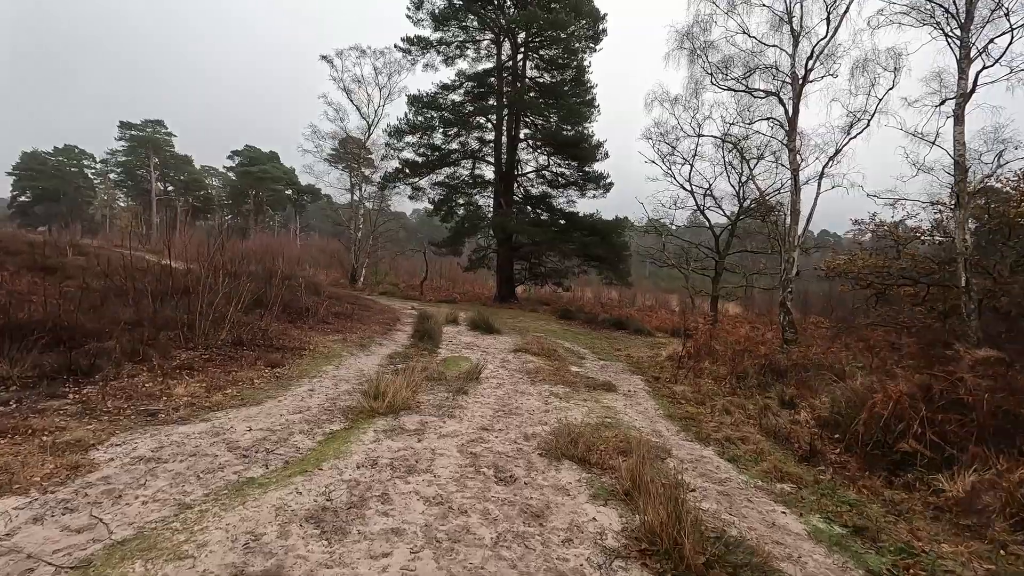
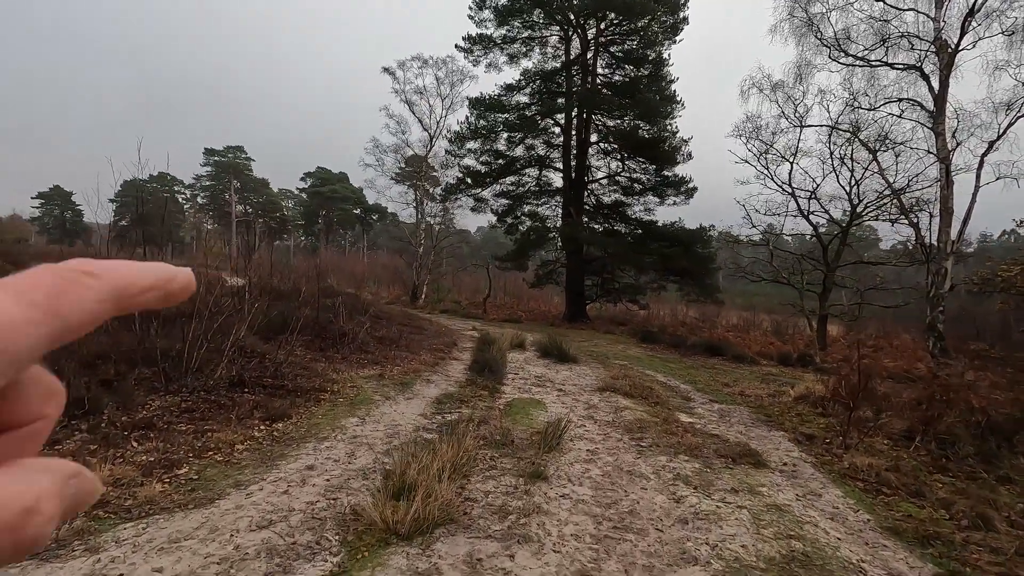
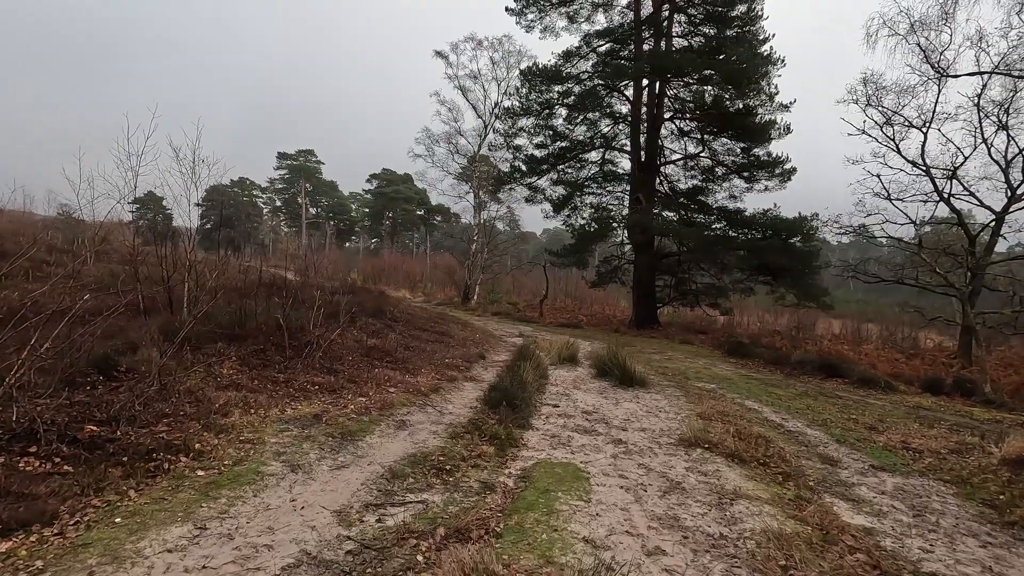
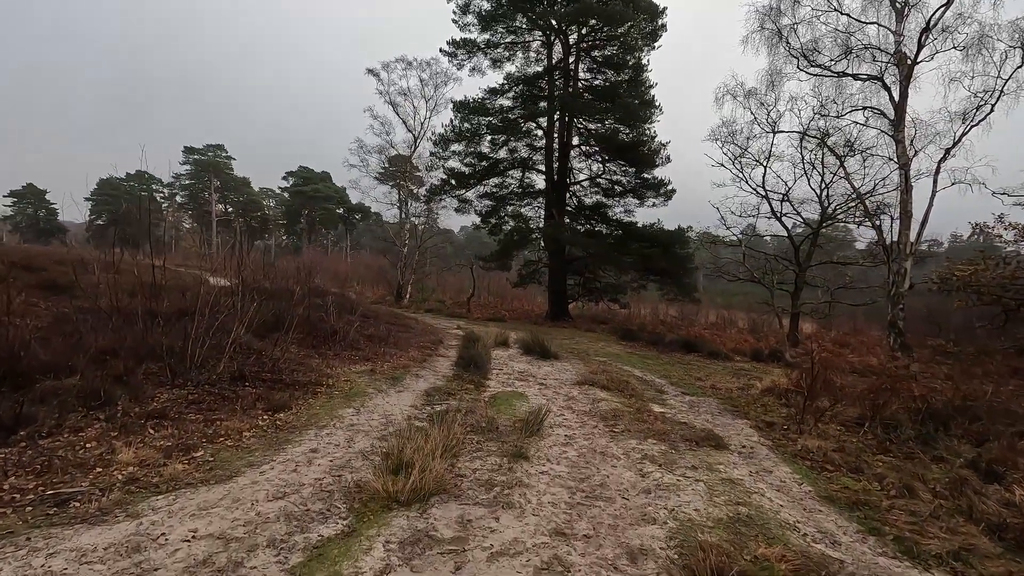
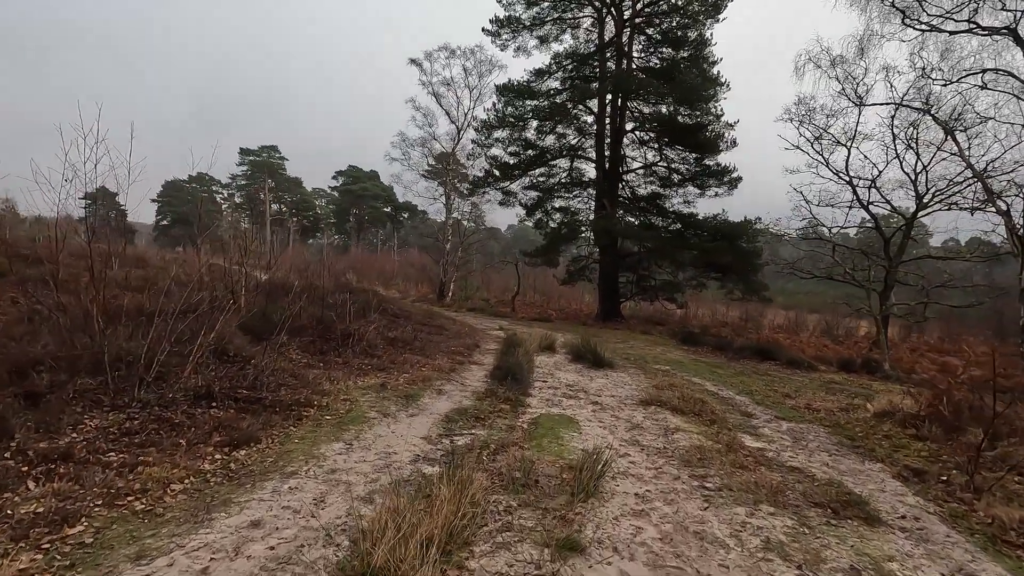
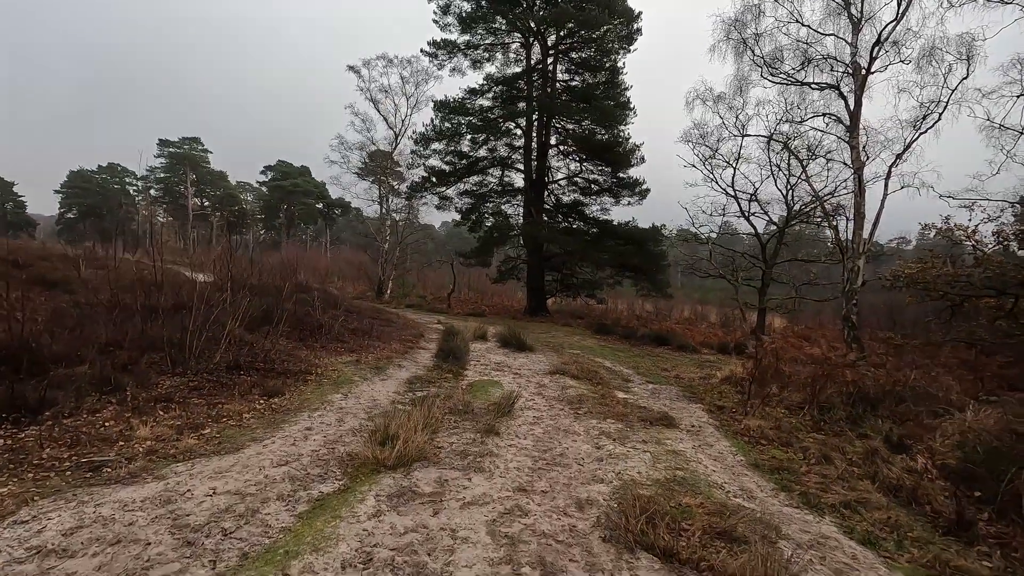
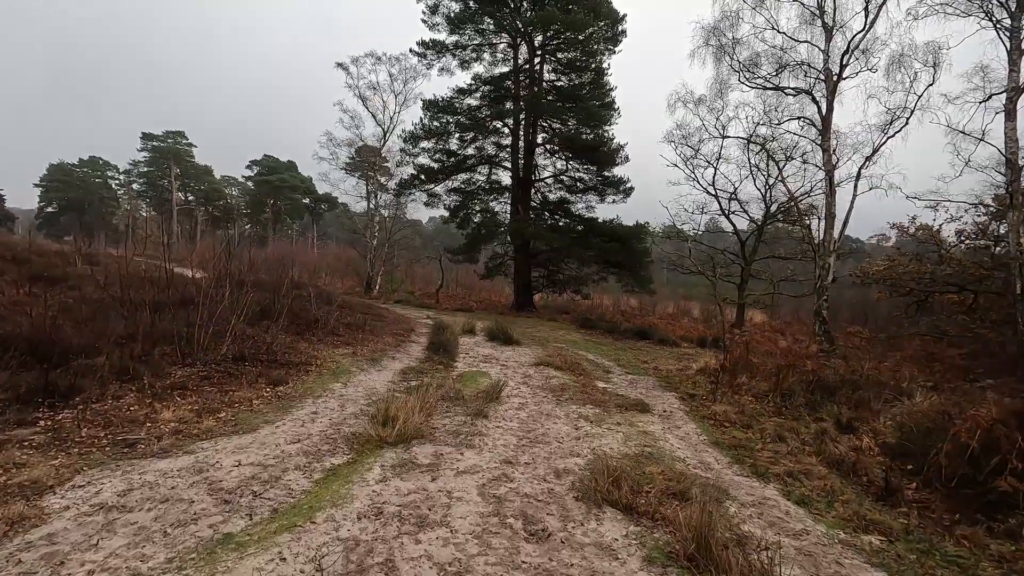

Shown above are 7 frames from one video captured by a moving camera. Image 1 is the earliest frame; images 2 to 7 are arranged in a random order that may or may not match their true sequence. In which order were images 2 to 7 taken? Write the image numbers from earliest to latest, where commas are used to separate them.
7, 6, 4, 2, 5, 3
